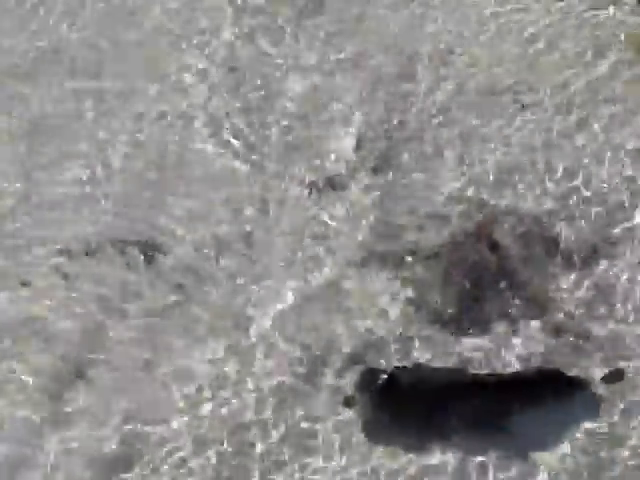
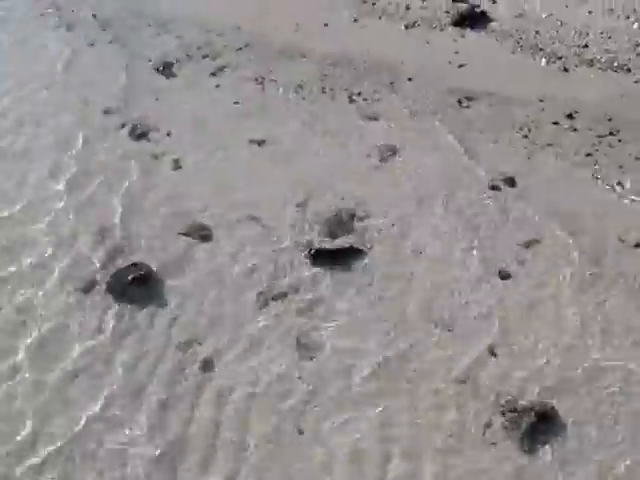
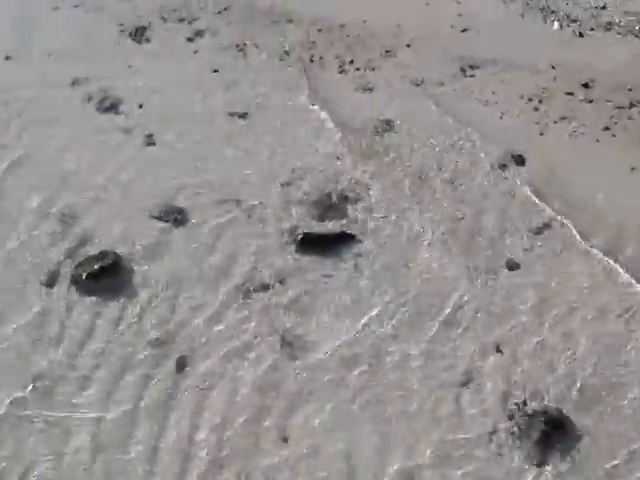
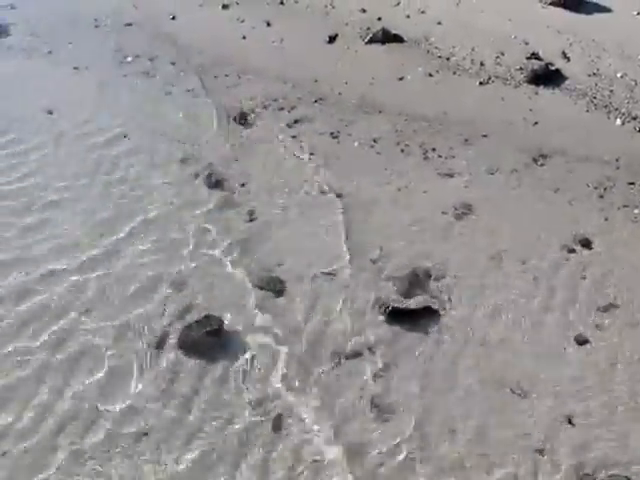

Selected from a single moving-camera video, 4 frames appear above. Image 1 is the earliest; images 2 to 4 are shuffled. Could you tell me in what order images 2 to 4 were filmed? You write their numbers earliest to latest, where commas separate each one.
3, 2, 4
